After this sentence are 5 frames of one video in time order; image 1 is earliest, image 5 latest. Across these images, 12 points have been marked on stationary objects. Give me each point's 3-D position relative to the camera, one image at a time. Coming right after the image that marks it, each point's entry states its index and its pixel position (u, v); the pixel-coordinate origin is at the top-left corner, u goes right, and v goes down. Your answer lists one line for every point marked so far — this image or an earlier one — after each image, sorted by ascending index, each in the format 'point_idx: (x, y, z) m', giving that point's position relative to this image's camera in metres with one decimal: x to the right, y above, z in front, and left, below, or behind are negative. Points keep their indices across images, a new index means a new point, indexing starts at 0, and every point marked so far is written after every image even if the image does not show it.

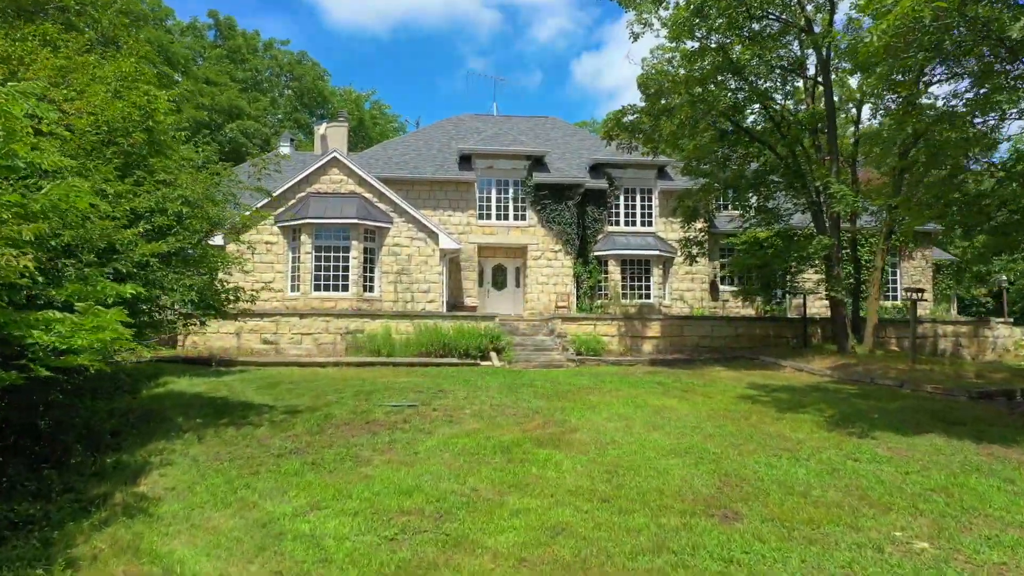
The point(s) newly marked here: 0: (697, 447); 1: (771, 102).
0: (+2.6, -2.2, +7.9) m
1: (+8.4, +6.1, +18.7) m
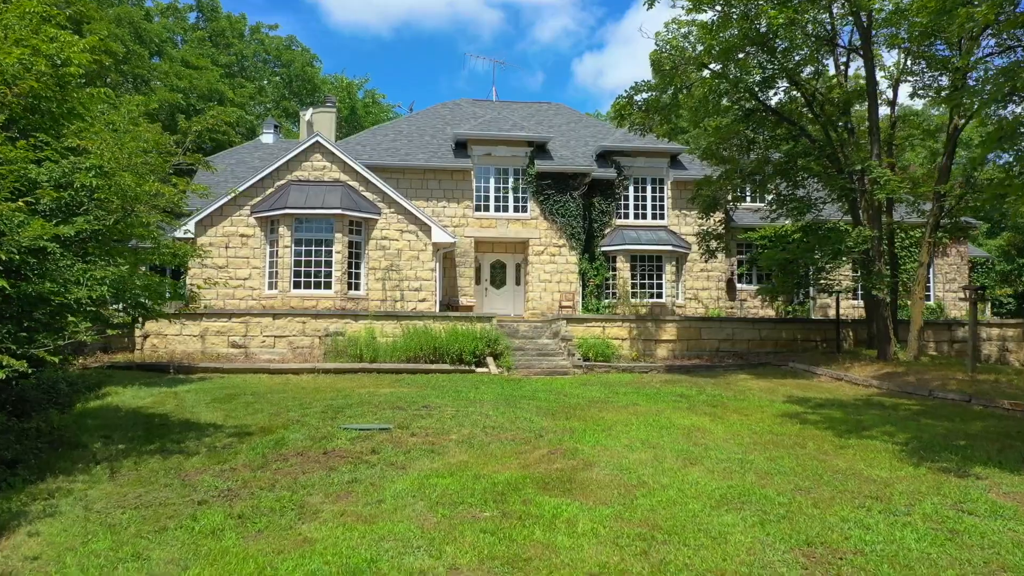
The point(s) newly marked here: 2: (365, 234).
0: (+2.5, -2.1, +5.9) m
1: (+8.4, +6.1, +16.7) m
2: (-5.1, +1.9, +20.0) m
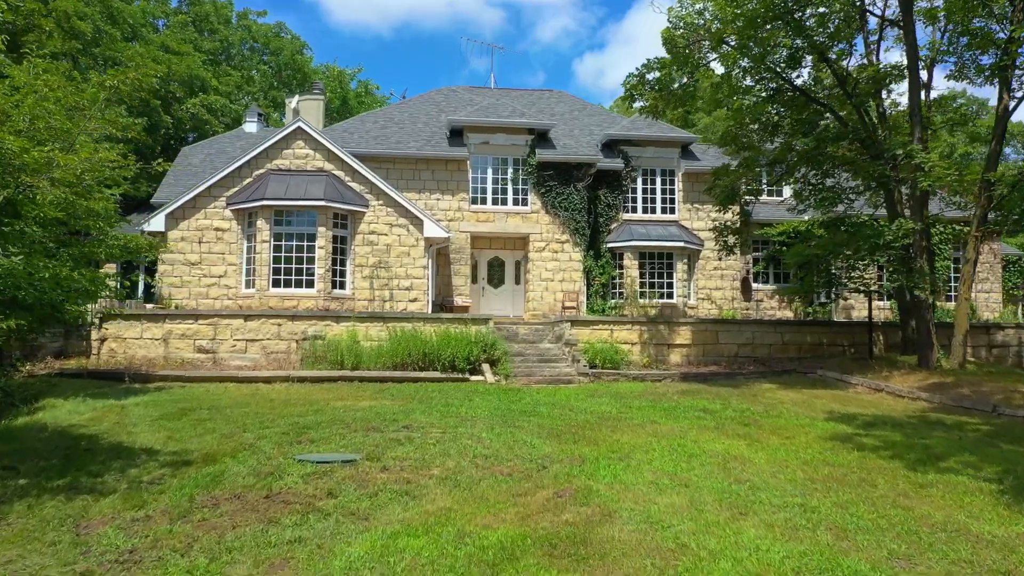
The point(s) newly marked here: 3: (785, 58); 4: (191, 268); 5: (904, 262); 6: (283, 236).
0: (+2.5, -2.1, +4.3) m
1: (+8.4, +6.1, +15.1) m
2: (-5.1, +1.9, +18.4) m
3: (+7.1, +5.9, +14.9) m
4: (-10.0, +0.6, +17.9) m
5: (+10.0, +0.7, +14.7) m
6: (-7.1, +1.6, +17.8) m
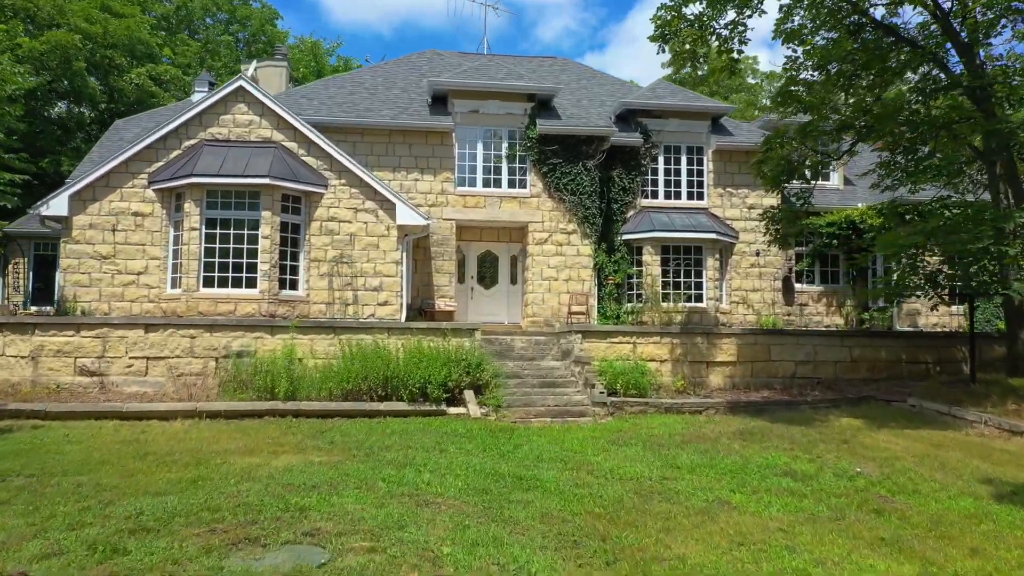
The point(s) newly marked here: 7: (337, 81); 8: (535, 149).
0: (+2.4, -2.1, +0.7) m
1: (+8.3, +6.1, +11.5) m
2: (-5.3, +1.9, +14.8) m
3: (+7.0, +5.9, +11.3) m
4: (-10.2, +0.6, +14.2) m
5: (+9.9, +0.6, +11.0) m
6: (-7.2, +1.6, +14.1) m
7: (-5.4, +6.4, +17.8) m
8: (+0.7, +4.0, +16.6) m
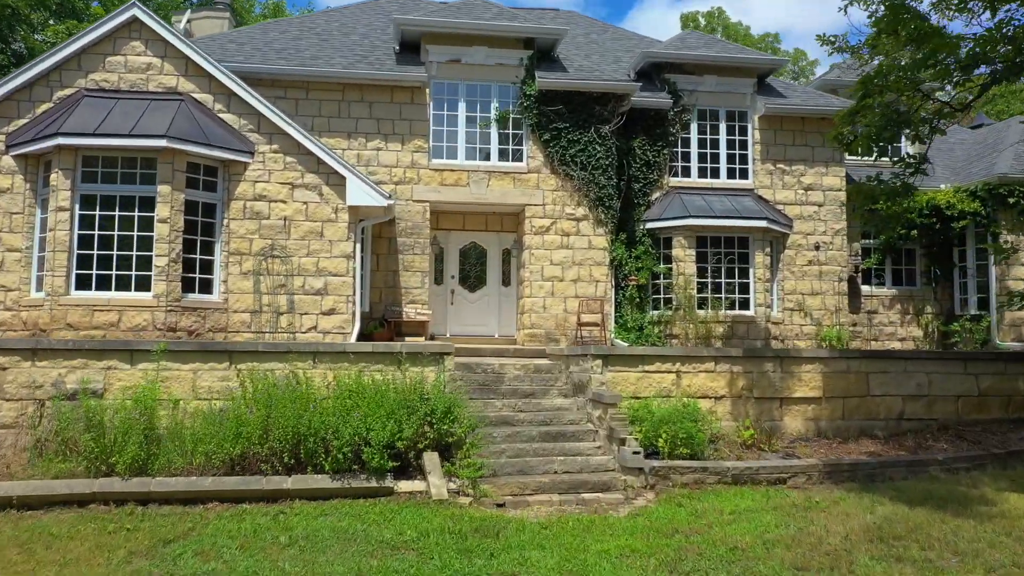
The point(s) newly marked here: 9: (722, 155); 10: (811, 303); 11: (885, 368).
0: (+2.2, -2.2, -3.1) m
1: (+8.1, +6.0, +7.7) m
2: (-5.5, +1.9, +10.9) m
3: (+6.8, +5.8, +7.5) m
4: (-10.3, +0.6, +10.4) m
5: (+9.7, +0.5, +7.3) m
6: (-7.4, +1.6, +10.3) m
7: (-5.6, +6.4, +14.0) m
8: (+0.5, +4.0, +12.8) m
9: (+5.1, +3.2, +13.9) m
10: (+7.1, -0.4, +13.7) m
11: (+5.8, -1.2, +9.0) m
